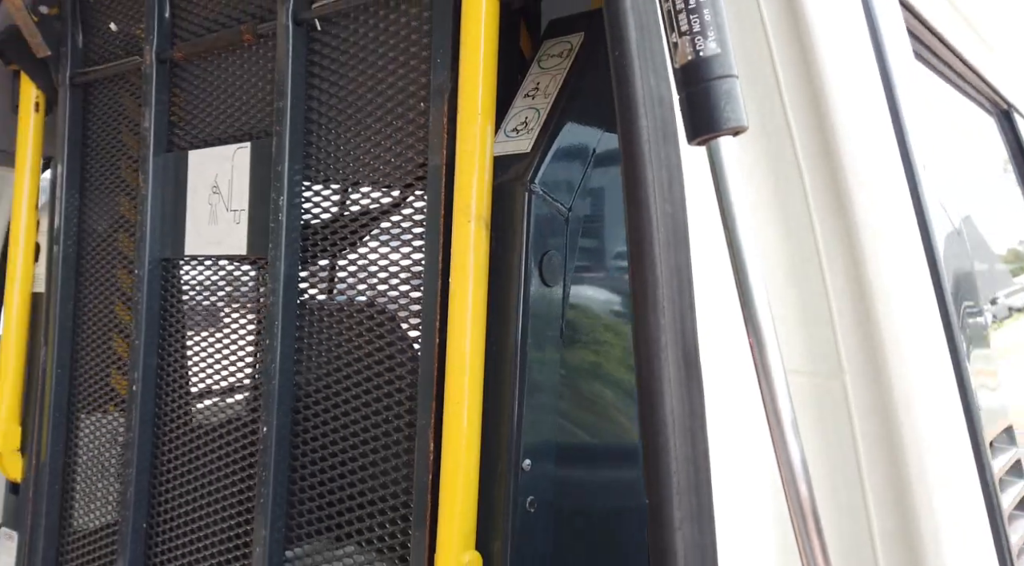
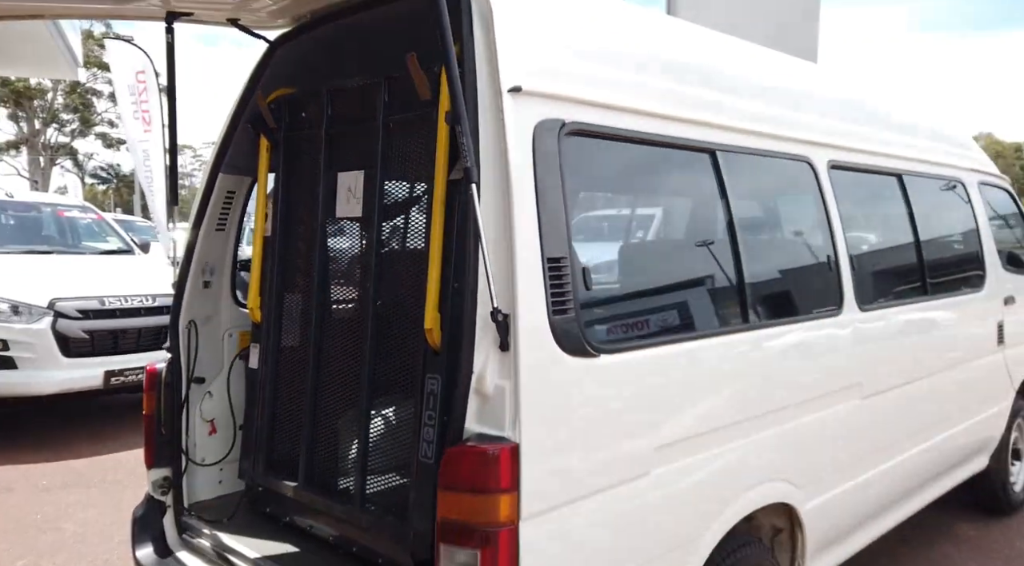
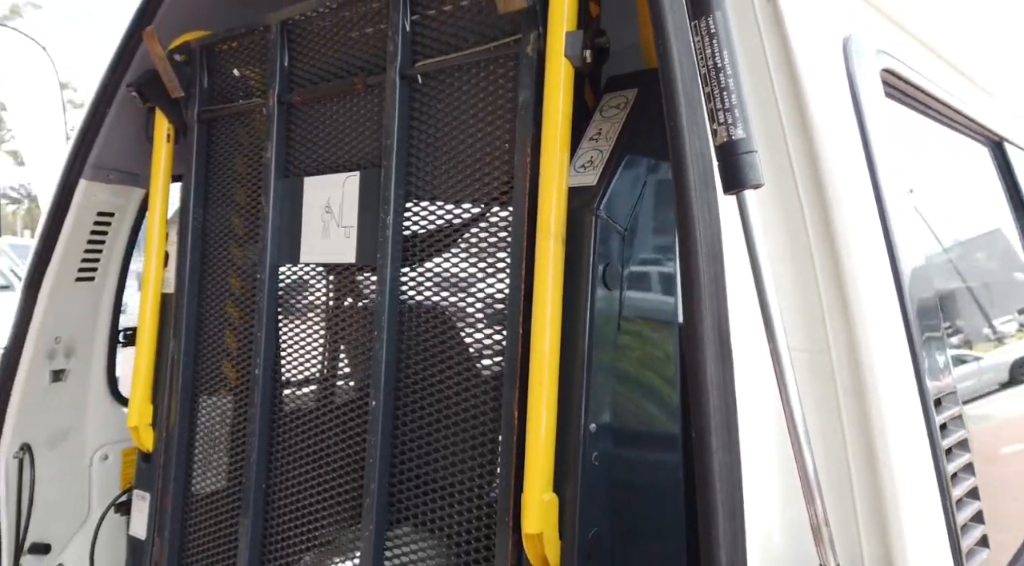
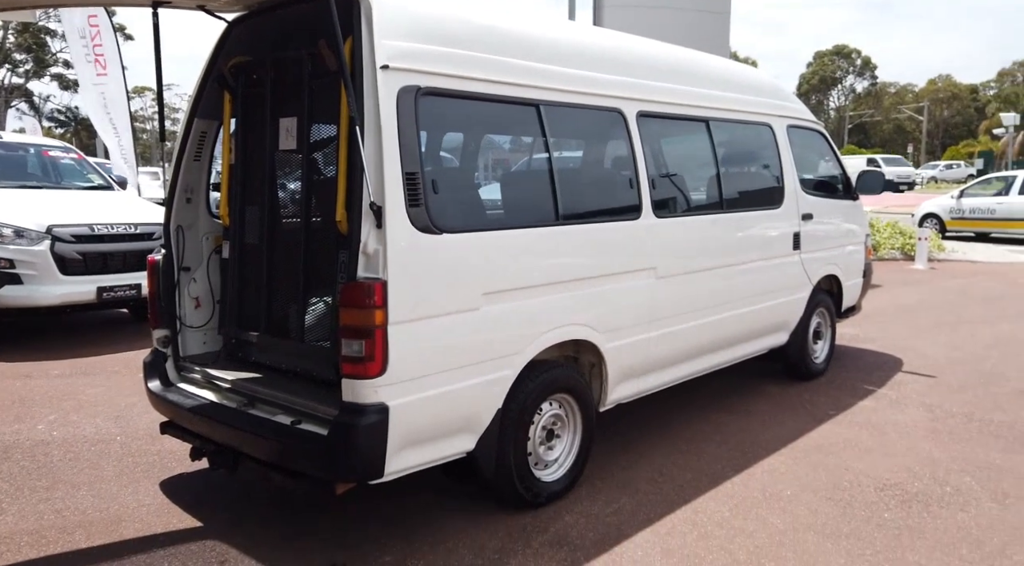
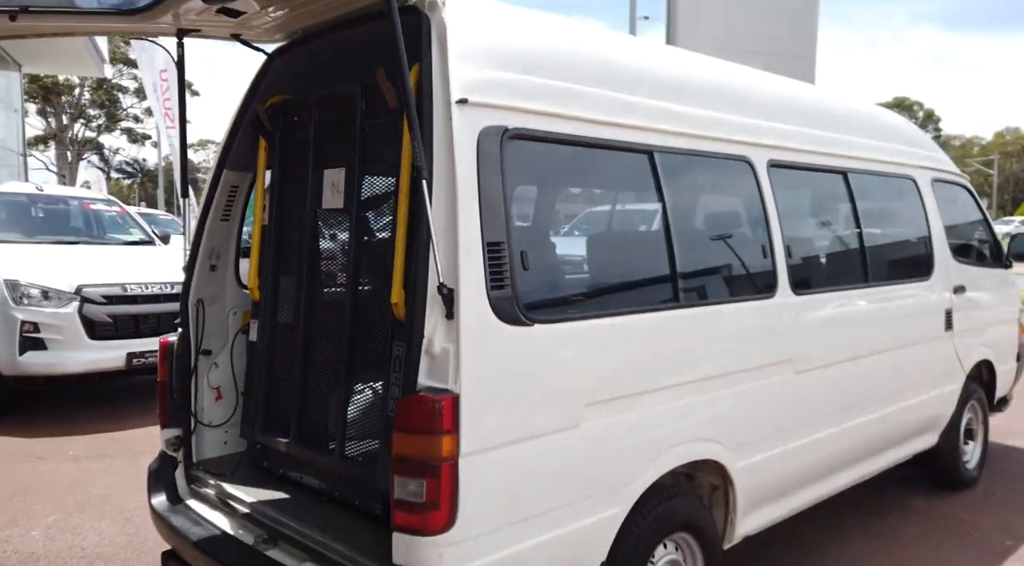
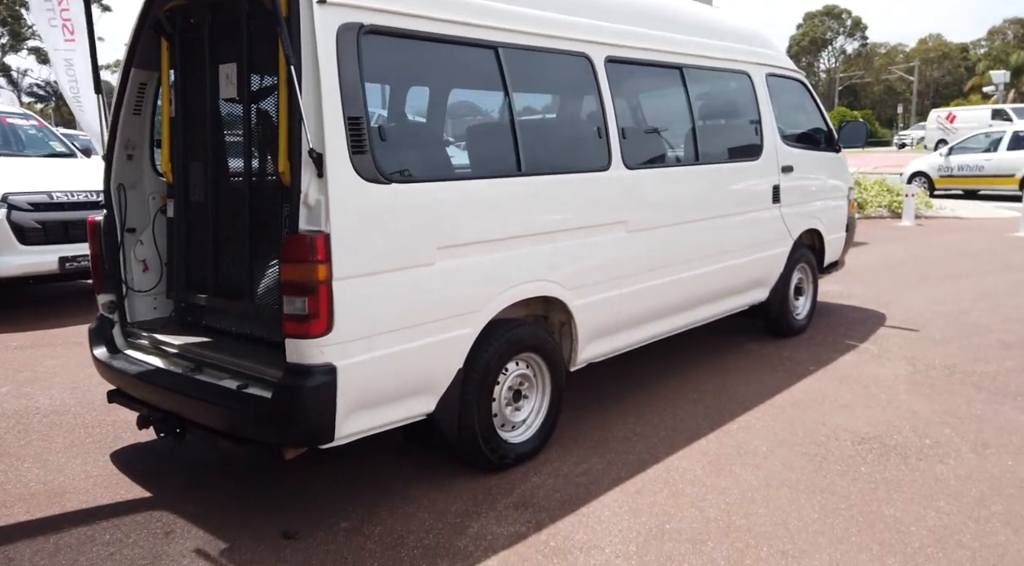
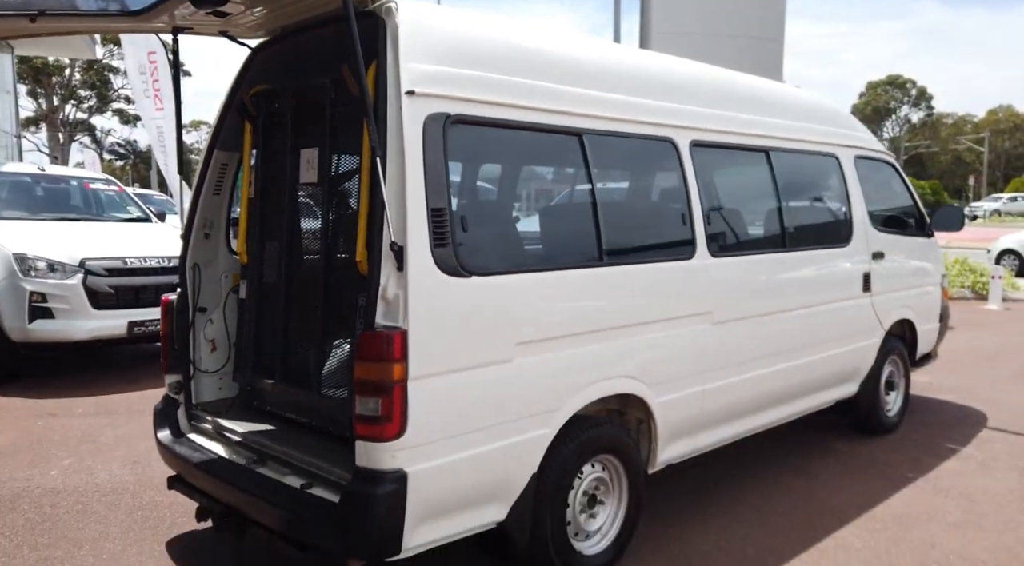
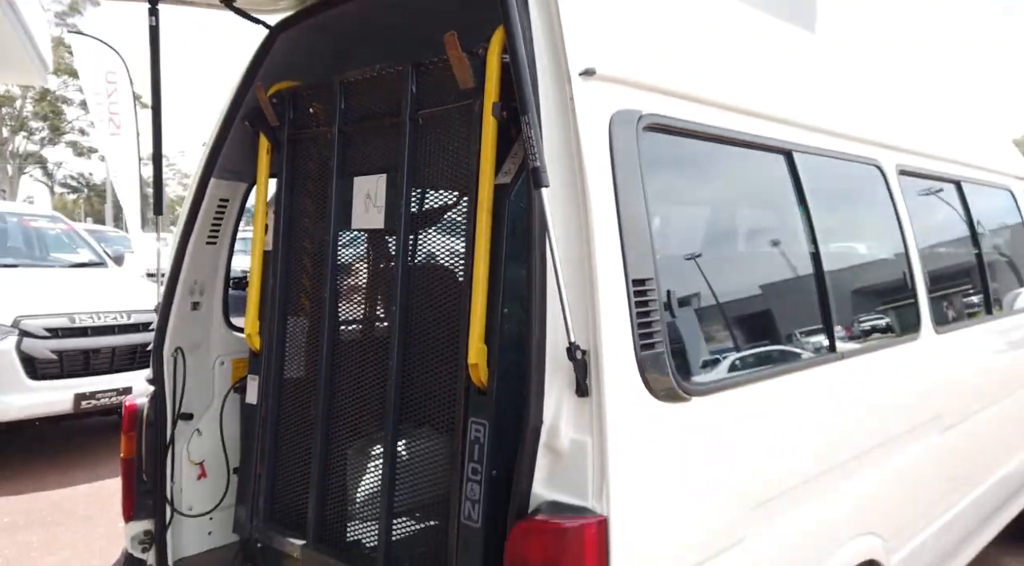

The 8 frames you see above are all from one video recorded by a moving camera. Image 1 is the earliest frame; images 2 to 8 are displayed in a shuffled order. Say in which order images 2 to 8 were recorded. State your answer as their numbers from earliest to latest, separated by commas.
3, 8, 2, 5, 7, 4, 6
